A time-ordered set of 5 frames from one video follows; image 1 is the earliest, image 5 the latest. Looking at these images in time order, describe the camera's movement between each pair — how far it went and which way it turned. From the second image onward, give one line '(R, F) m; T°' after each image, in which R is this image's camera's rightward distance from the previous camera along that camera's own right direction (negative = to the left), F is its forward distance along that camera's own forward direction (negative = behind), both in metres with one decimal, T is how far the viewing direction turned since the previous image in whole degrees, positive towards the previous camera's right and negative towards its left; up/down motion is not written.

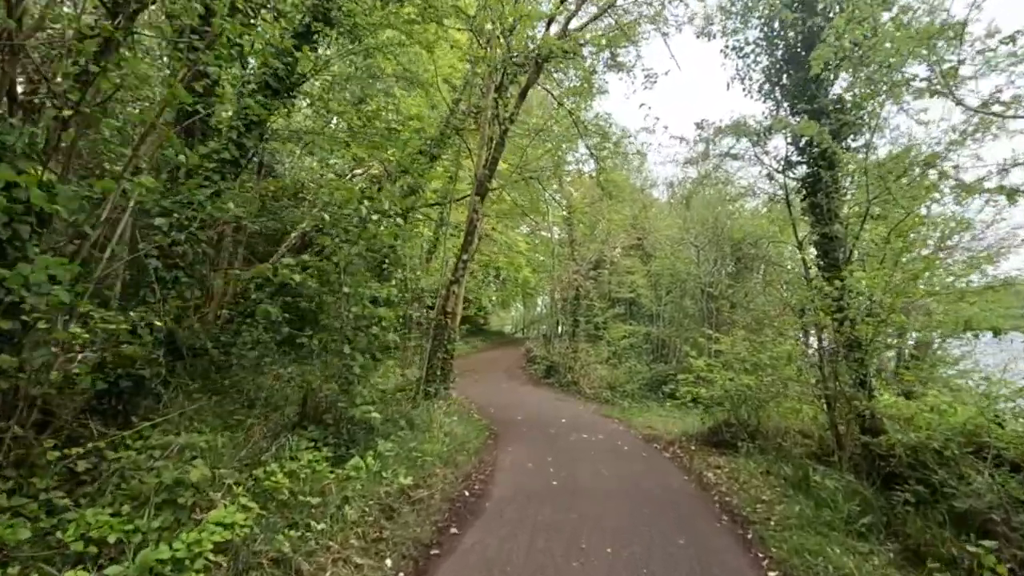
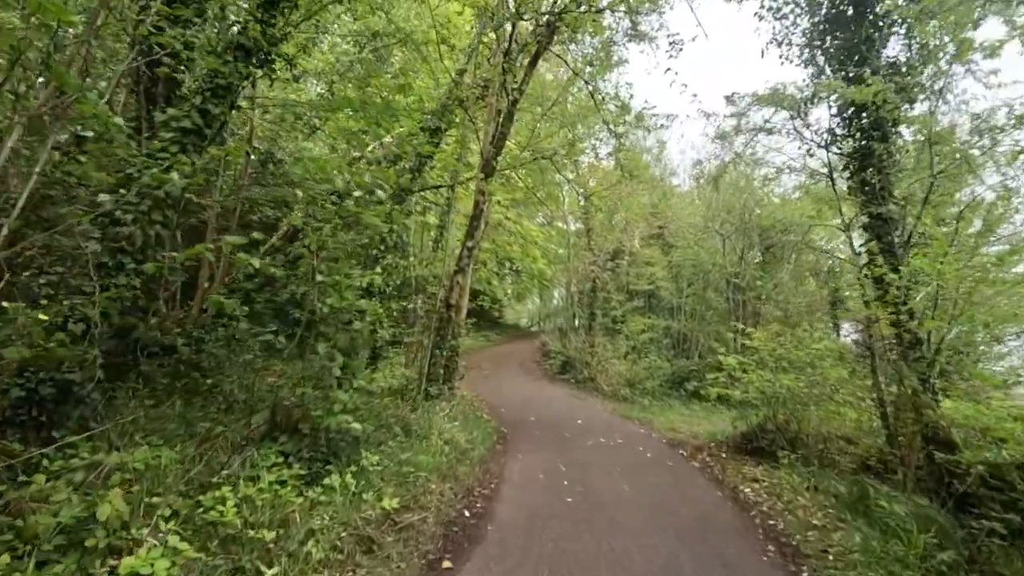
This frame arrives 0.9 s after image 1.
(+0.1, +0.9) m; -2°
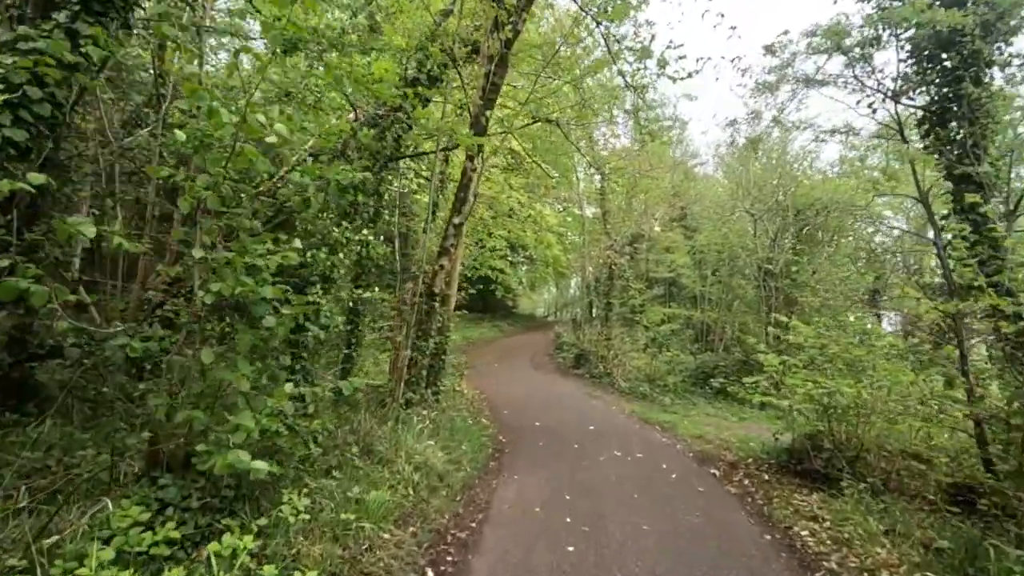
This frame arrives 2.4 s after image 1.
(+0.3, +1.5) m; -2°
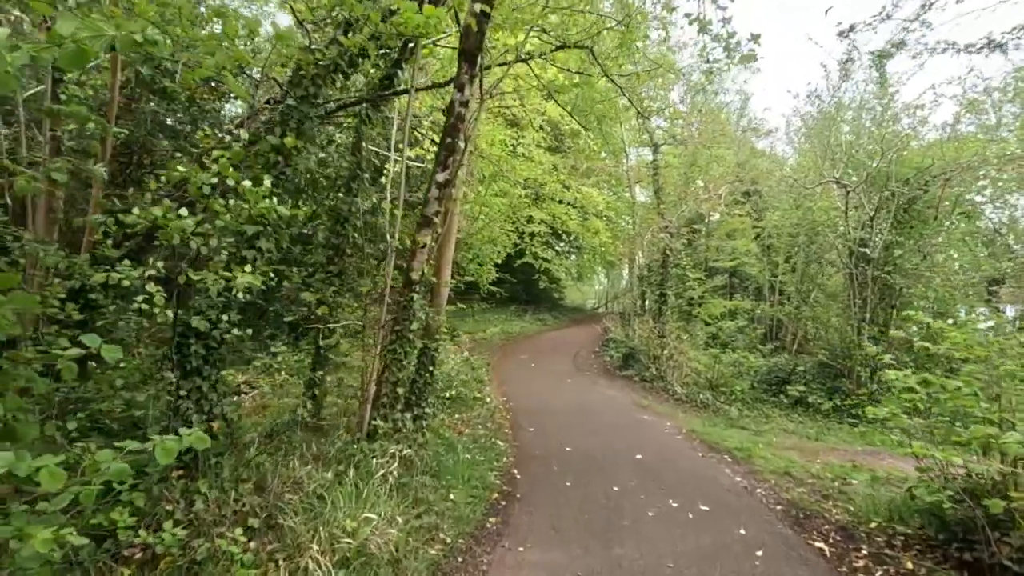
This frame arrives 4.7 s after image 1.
(+0.4, +2.2) m; -5°
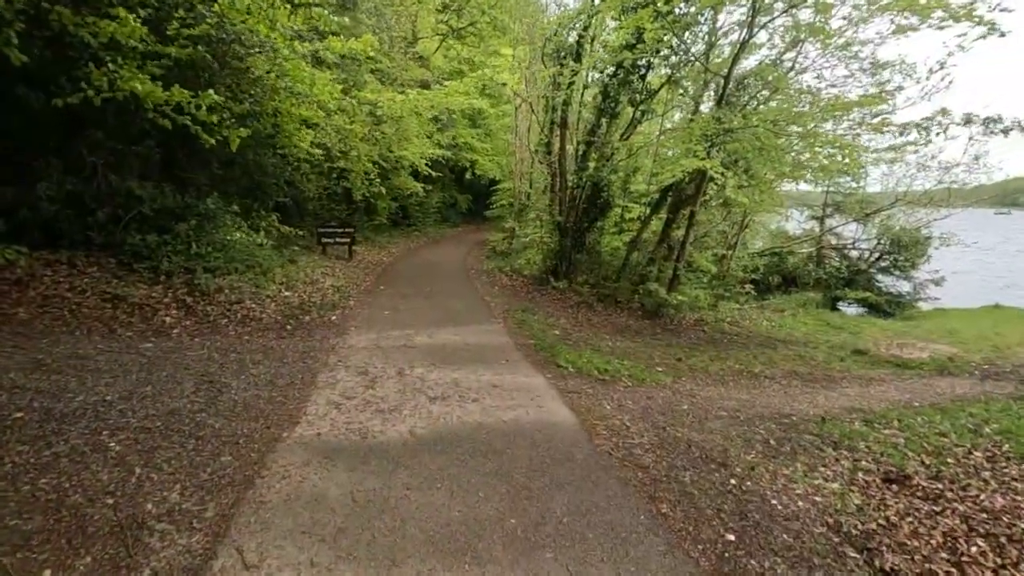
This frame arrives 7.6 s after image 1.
(+0.2, +2.4) m; -2°
